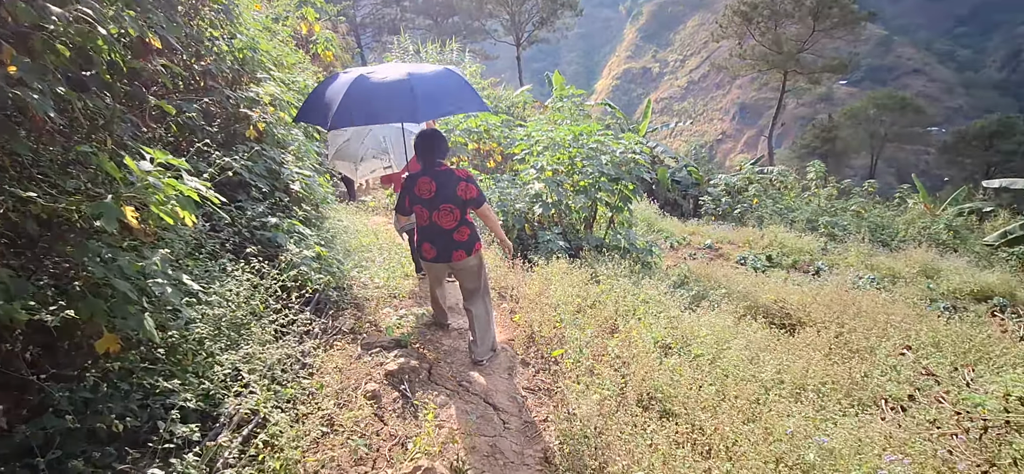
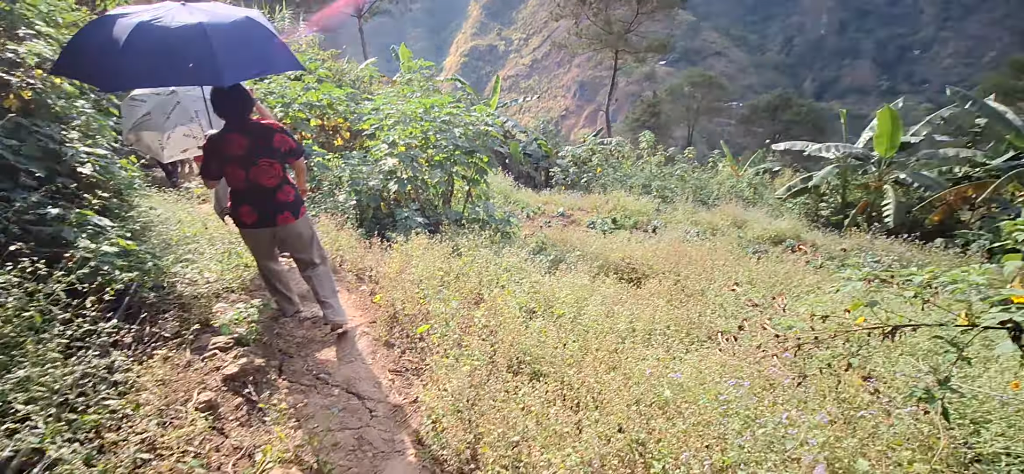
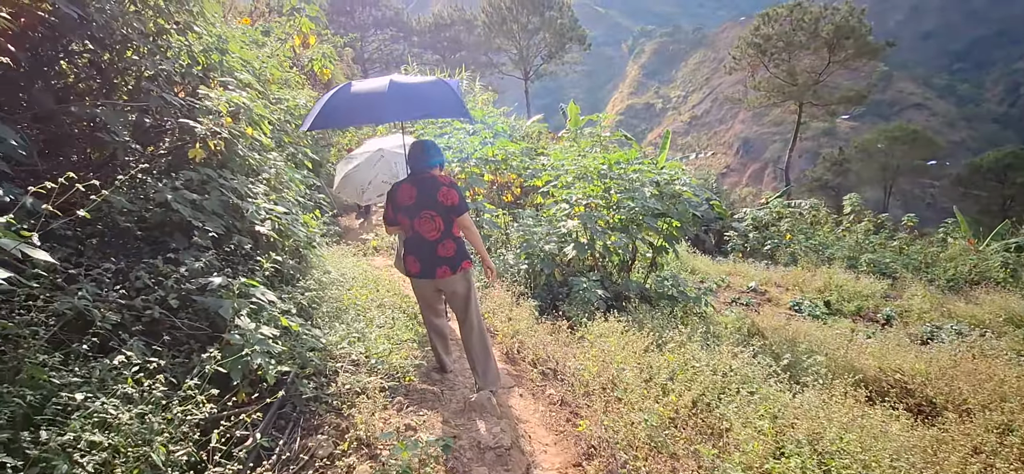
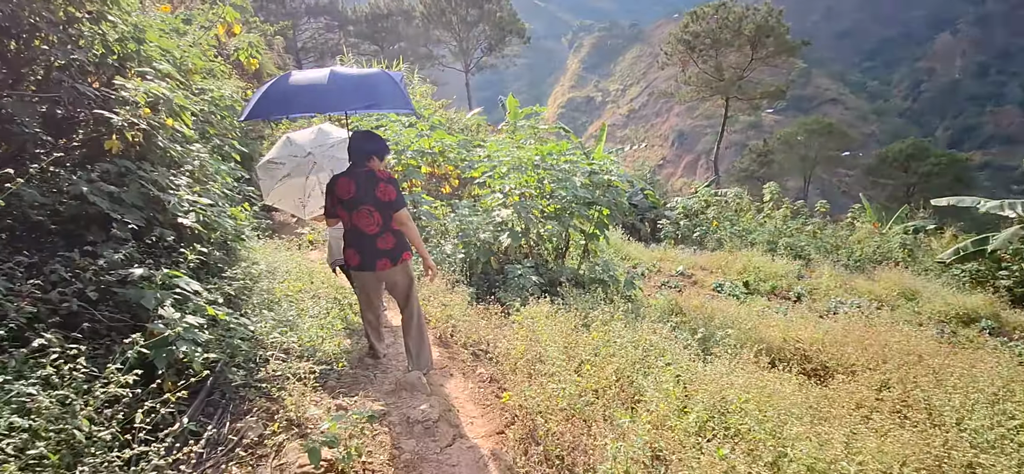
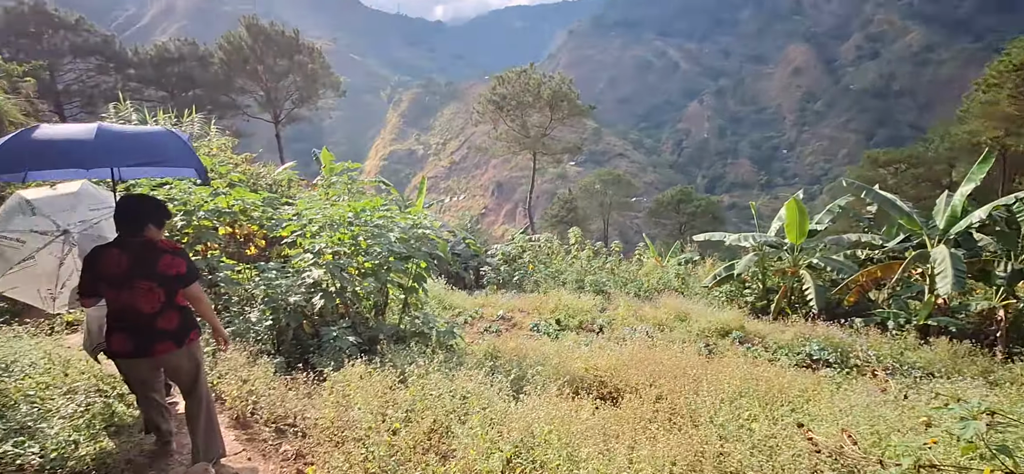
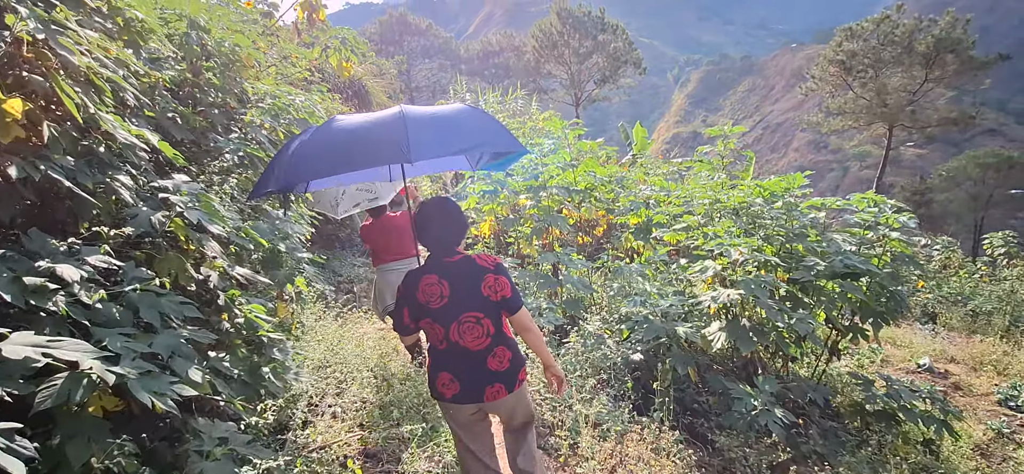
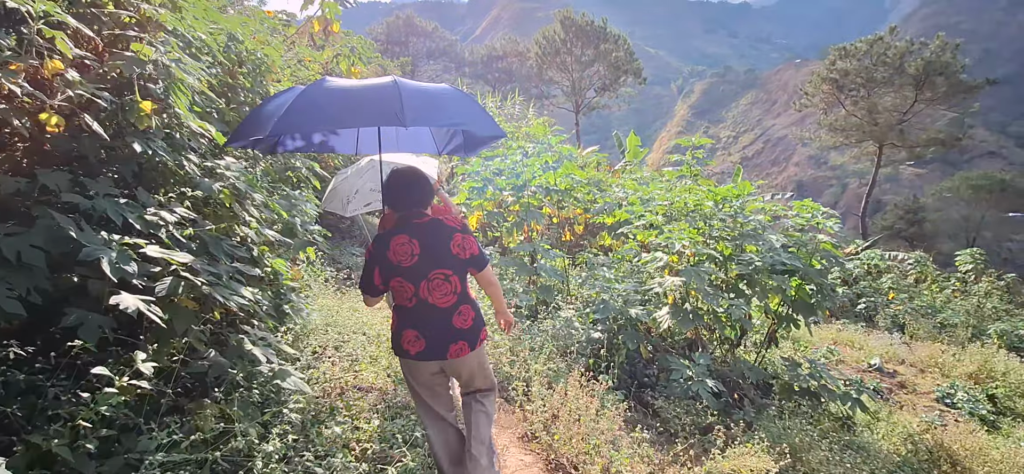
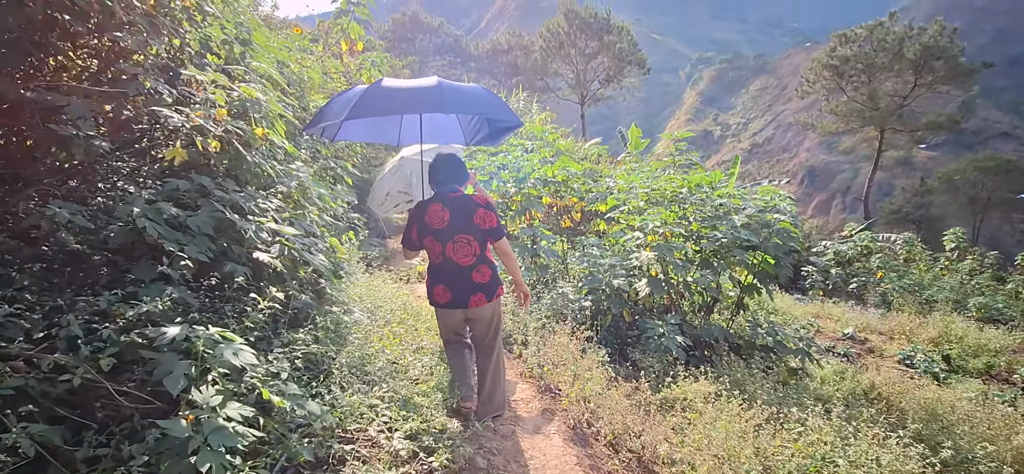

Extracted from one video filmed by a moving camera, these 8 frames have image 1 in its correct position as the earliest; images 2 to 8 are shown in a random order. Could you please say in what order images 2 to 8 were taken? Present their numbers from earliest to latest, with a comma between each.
2, 5, 4, 3, 8, 7, 6
